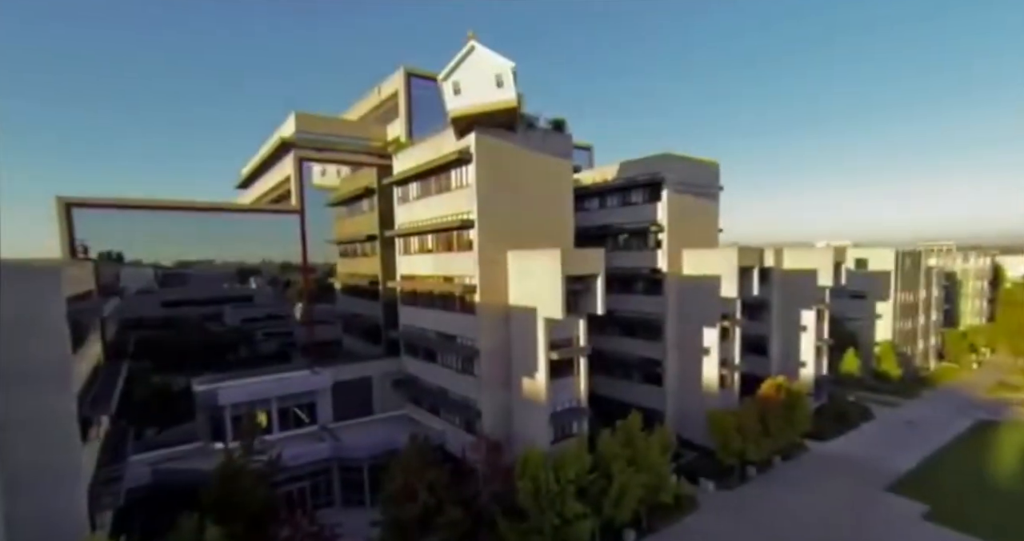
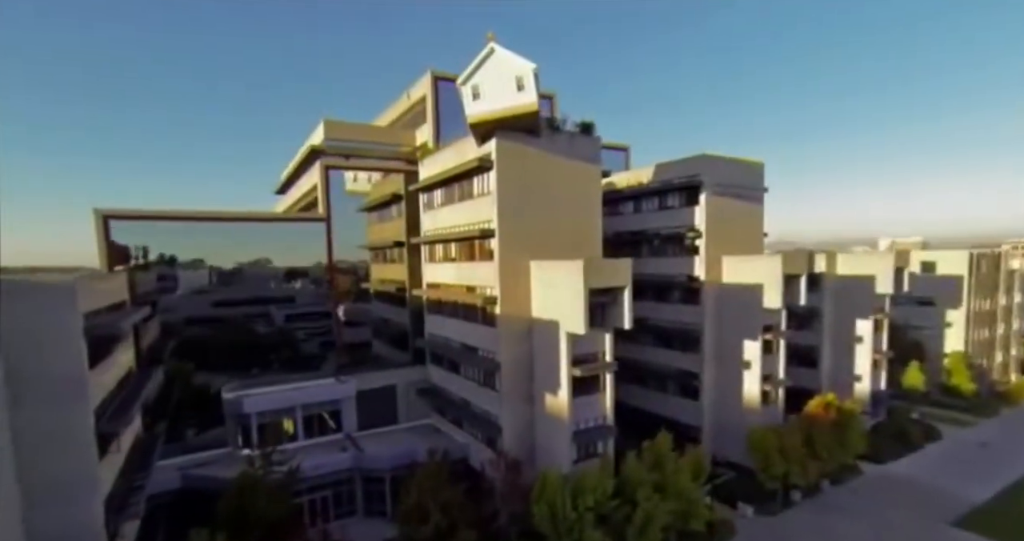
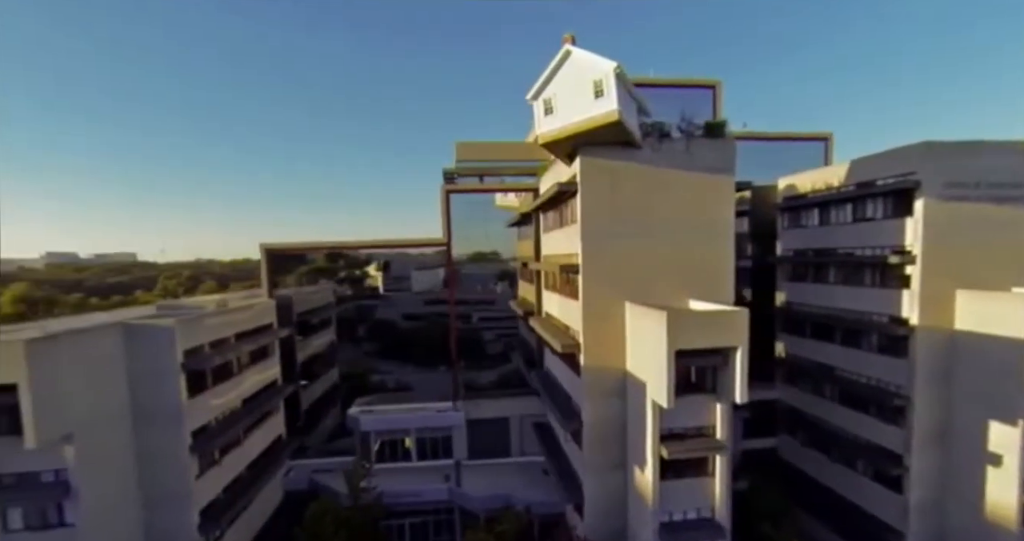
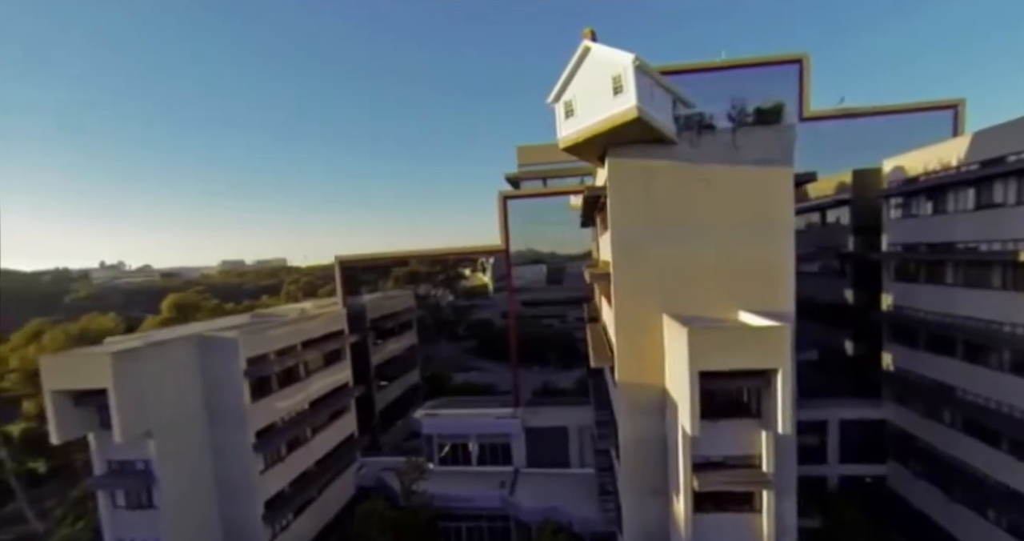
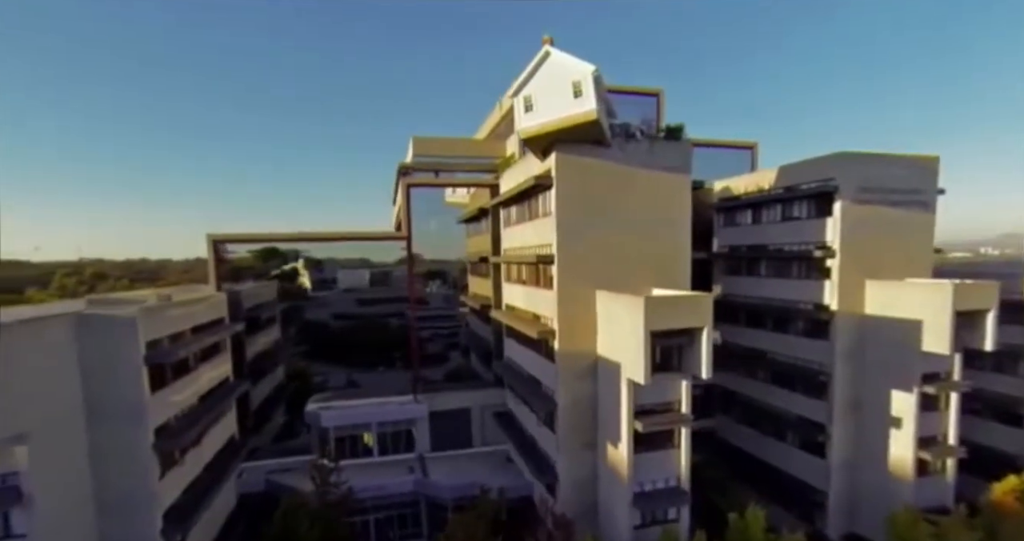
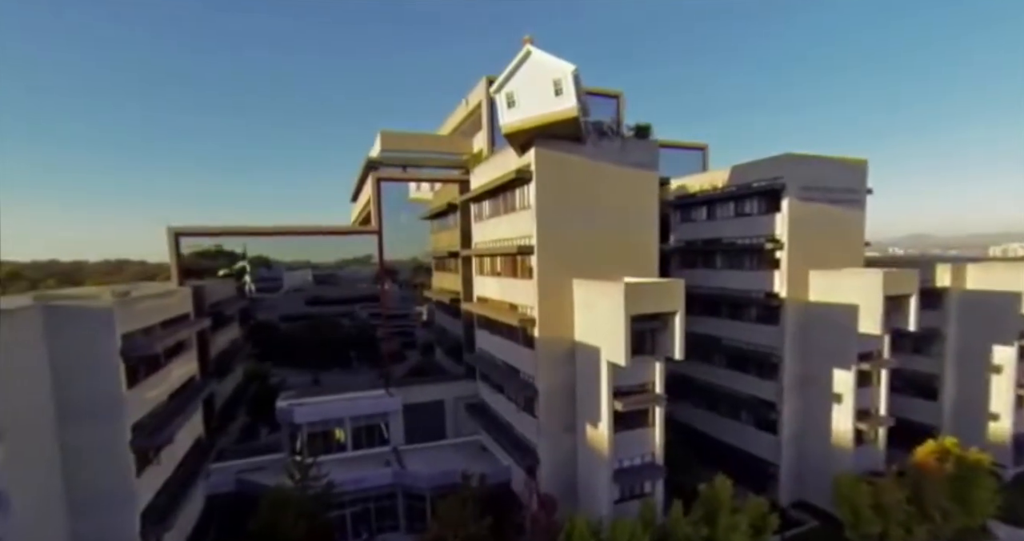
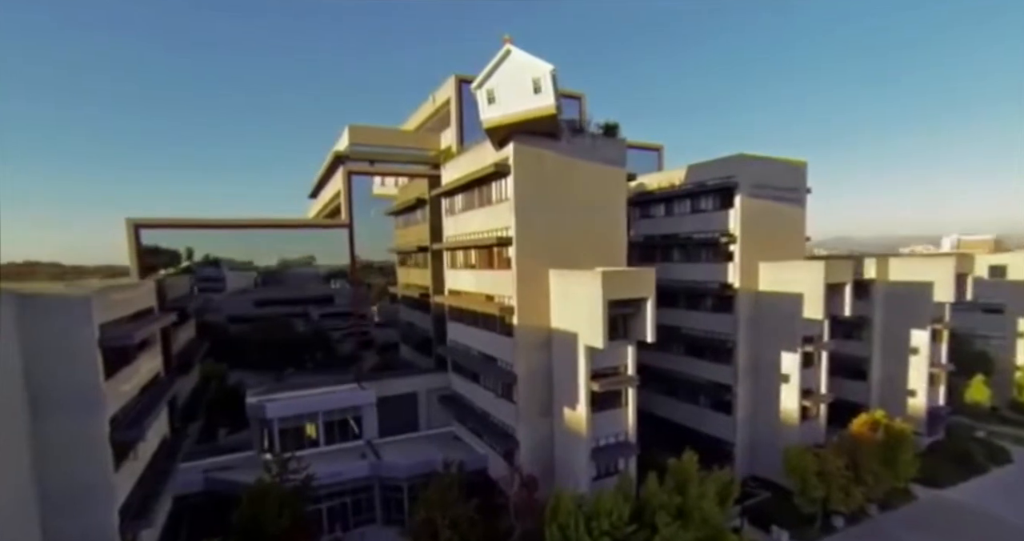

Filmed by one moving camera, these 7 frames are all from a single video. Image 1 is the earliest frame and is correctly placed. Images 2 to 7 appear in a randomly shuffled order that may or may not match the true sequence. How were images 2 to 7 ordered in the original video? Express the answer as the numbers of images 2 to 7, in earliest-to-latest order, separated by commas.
2, 7, 6, 5, 3, 4
